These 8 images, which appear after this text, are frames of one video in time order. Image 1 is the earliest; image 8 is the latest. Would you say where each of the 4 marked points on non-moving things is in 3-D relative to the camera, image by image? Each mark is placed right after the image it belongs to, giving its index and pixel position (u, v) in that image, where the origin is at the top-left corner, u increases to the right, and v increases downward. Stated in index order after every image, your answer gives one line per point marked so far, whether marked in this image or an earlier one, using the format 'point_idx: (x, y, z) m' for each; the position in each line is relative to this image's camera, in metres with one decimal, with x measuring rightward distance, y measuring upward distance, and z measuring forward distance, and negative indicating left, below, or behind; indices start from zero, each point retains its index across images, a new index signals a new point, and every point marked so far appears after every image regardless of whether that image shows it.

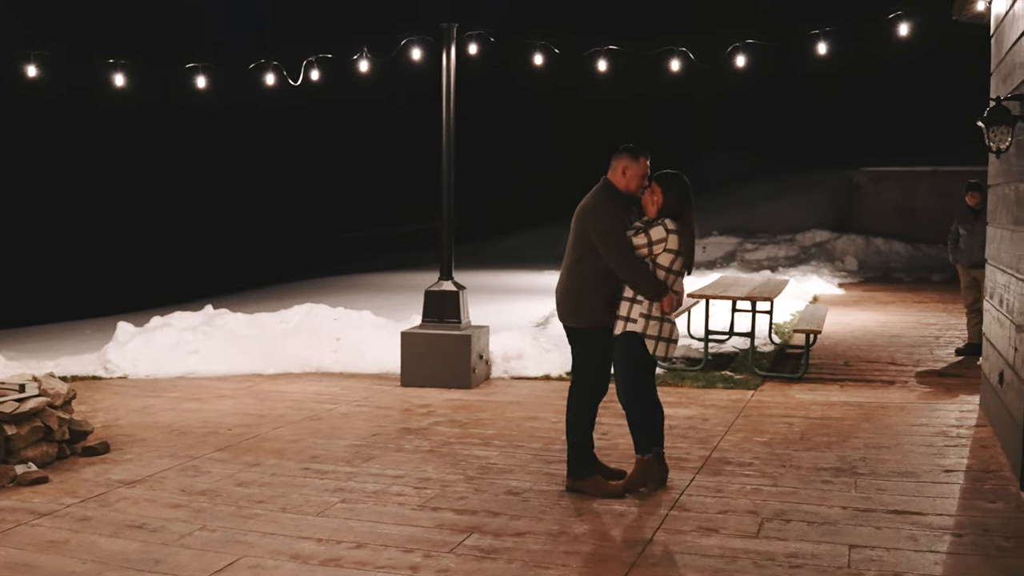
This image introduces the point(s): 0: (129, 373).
0: (-3.7, -0.8, +9.8) m
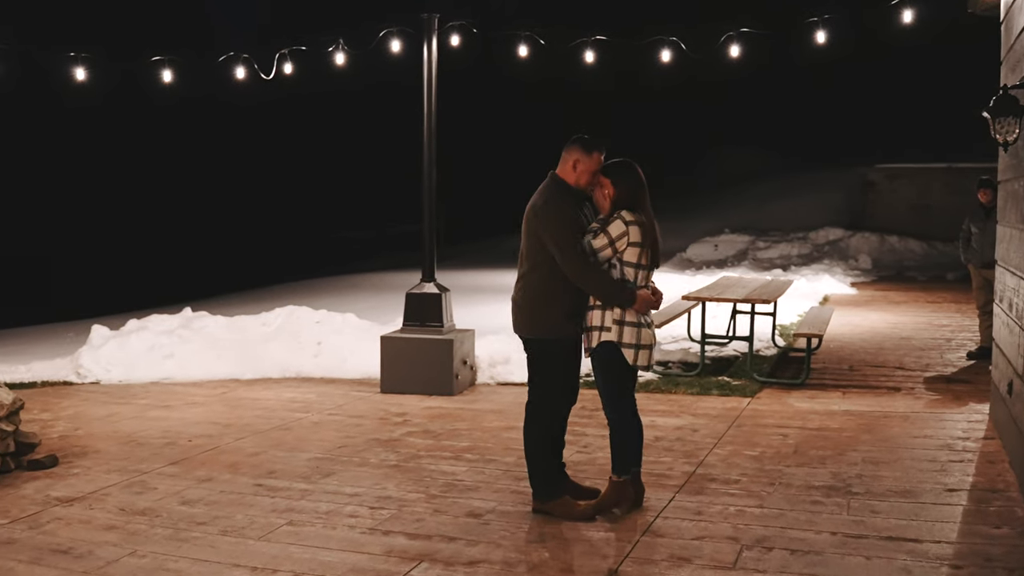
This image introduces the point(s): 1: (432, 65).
0: (-3.8, -0.8, +9.4) m
1: (-0.7, +2.0, +9.0) m
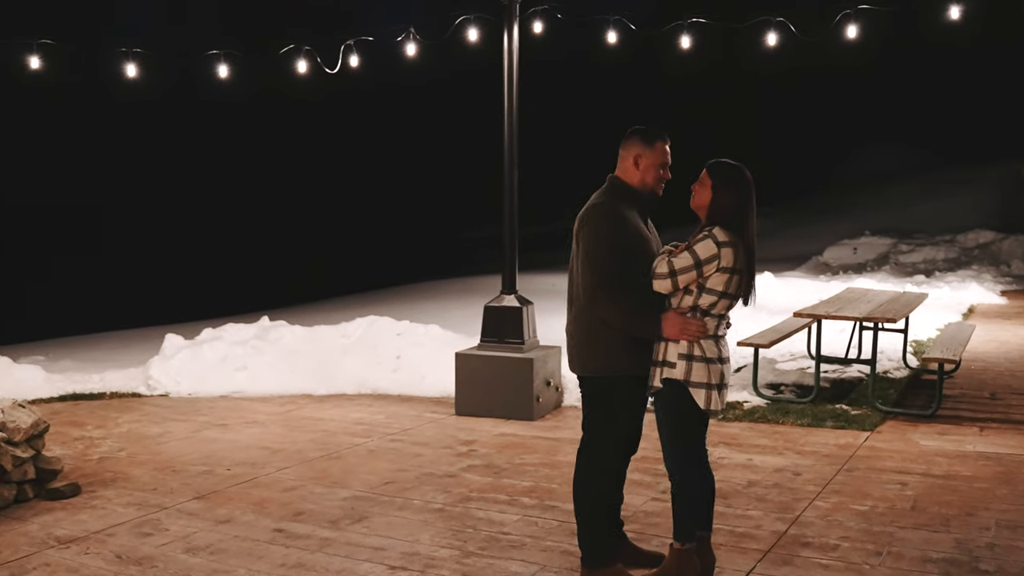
0: (-3.0, -0.9, +9.0) m
1: (0.0, +1.9, +8.2) m
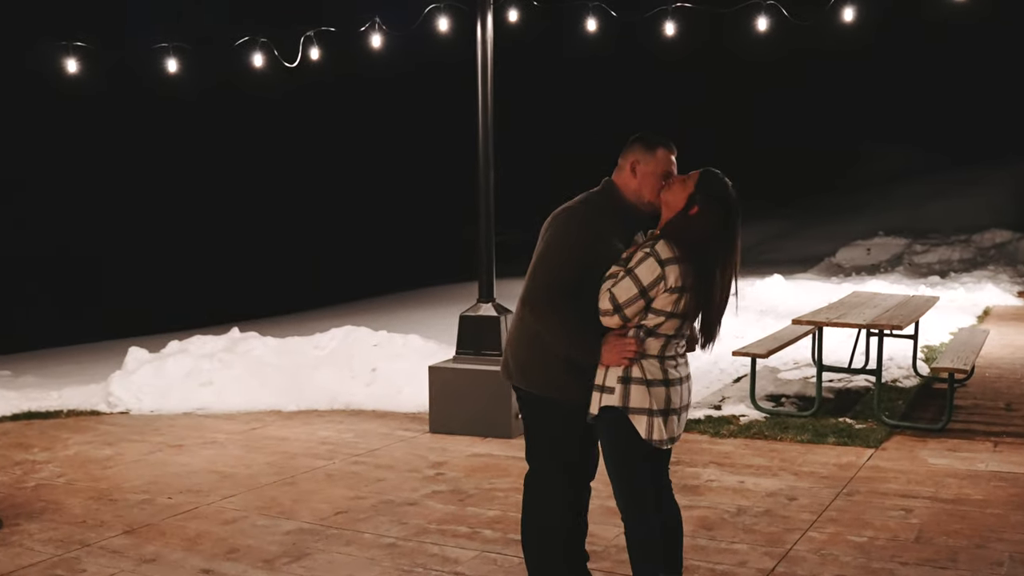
0: (-3.2, -1.0, +8.5) m
1: (-0.2, +1.9, +7.7) m
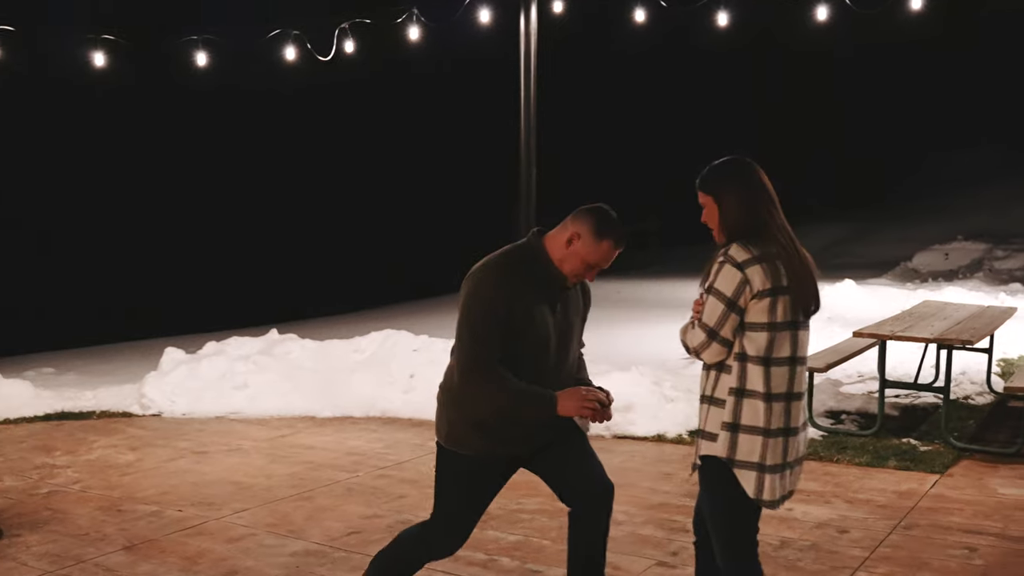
0: (-2.9, -1.0, +8.3) m
1: (+0.1, +1.8, +7.3) m
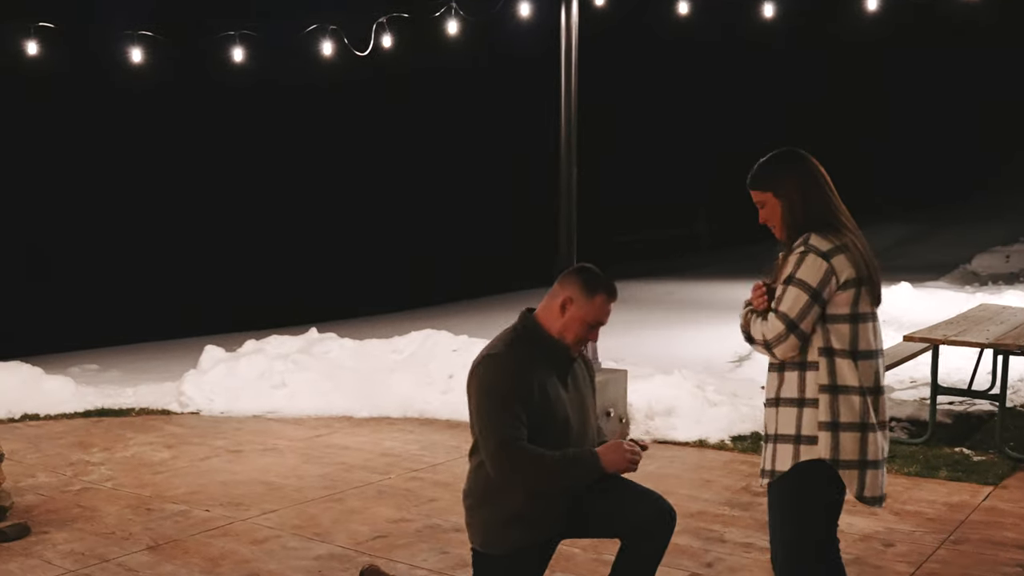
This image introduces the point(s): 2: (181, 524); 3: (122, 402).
0: (-2.5, -1.0, +8.3) m
1: (+0.4, +1.8, +7.1) m
2: (-1.7, -1.2, +5.4) m
3: (-3.3, -1.0, +8.6) m
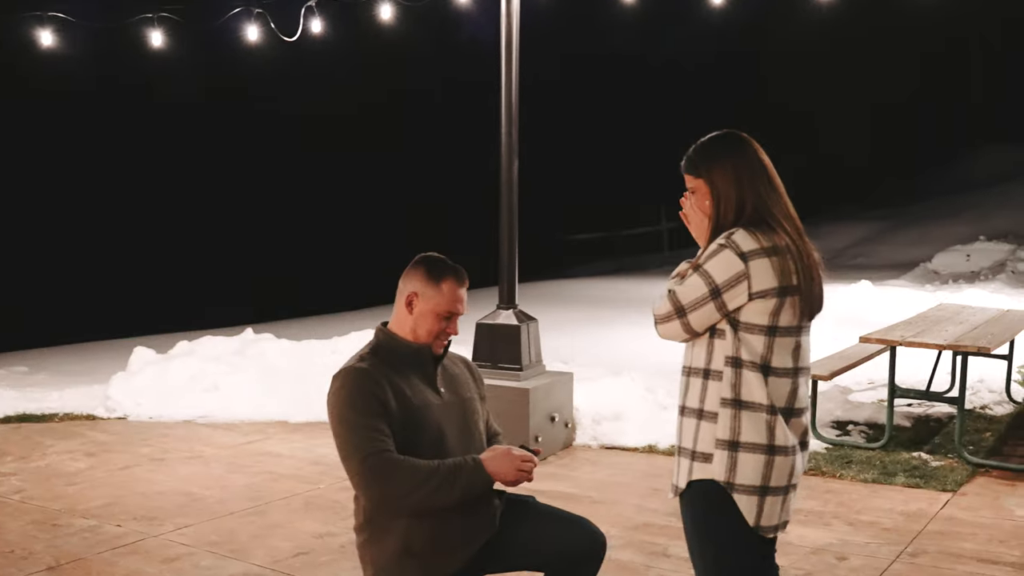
0: (-3.0, -1.0, +7.9) m
1: (0.0, +1.8, +6.8) m
2: (-2.1, -1.2, +5.0) m
3: (-3.7, -0.9, +8.2) m
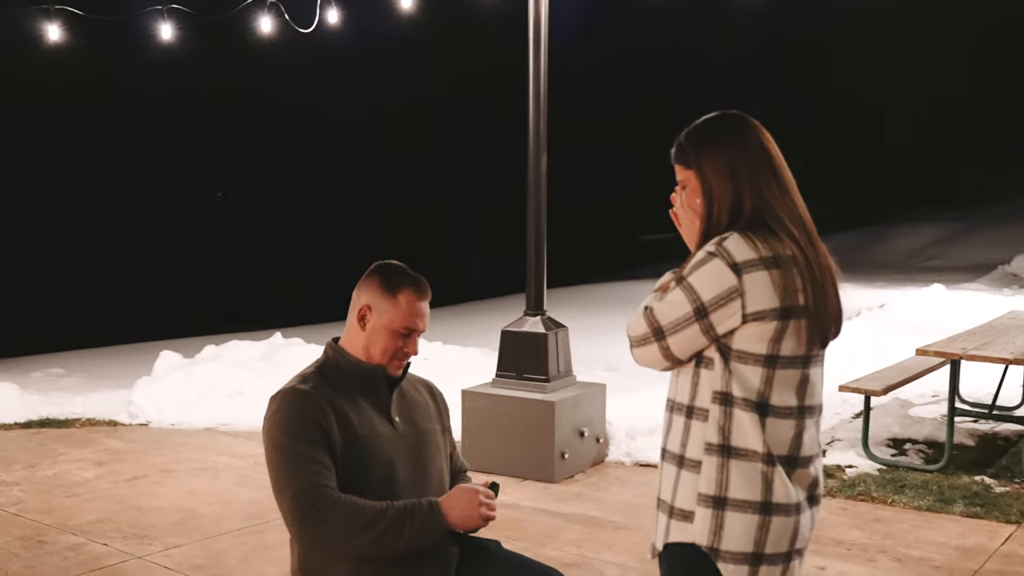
0: (-2.7, -1.0, +7.7) m
1: (+0.2, +1.8, +6.4) m
2: (-2.0, -1.3, +4.7) m
3: (-3.5, -1.0, +8.0) m
